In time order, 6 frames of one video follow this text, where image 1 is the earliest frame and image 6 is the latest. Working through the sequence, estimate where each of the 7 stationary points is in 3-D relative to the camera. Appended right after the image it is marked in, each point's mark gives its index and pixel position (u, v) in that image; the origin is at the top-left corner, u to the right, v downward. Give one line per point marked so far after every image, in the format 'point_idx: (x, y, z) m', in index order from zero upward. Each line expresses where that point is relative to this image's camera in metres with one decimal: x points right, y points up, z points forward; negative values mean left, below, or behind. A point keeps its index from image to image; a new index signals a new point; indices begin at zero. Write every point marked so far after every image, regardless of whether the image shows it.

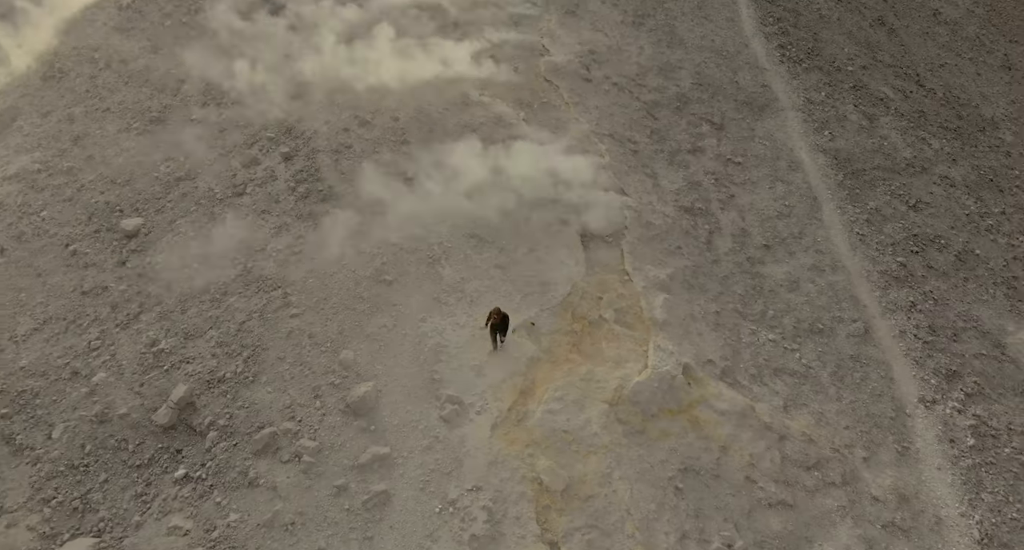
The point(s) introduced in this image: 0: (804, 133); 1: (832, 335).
0: (+5.9, +2.6, +14.3) m
1: (+4.9, -1.0, +11.0) m
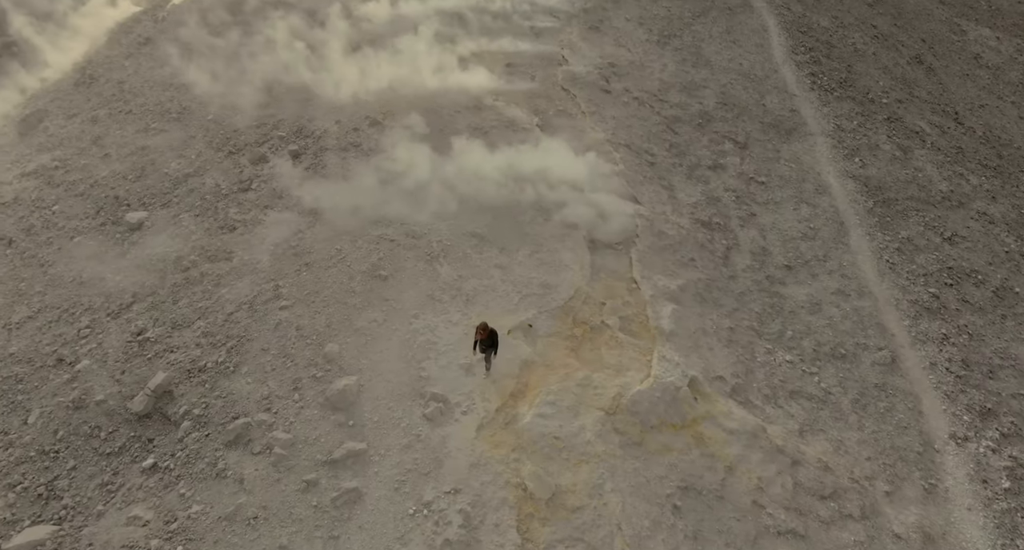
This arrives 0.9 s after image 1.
0: (+6.2, +2.1, +13.7) m
1: (+5.0, -1.3, +10.4) m
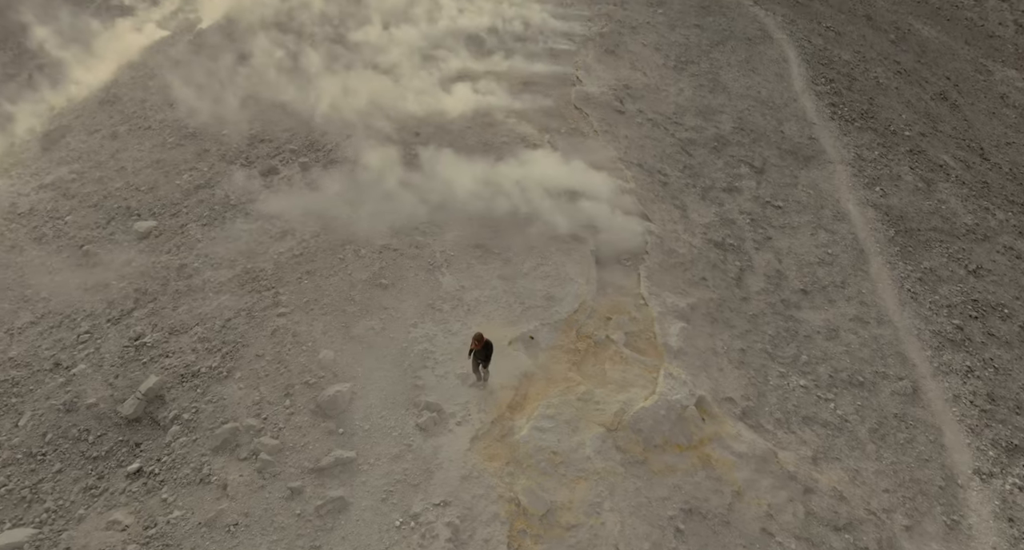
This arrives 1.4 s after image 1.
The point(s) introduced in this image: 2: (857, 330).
0: (+6.4, +1.6, +13.5) m
1: (+5.0, -1.6, +10.0) m
2: (+5.2, -0.8, +10.8) m
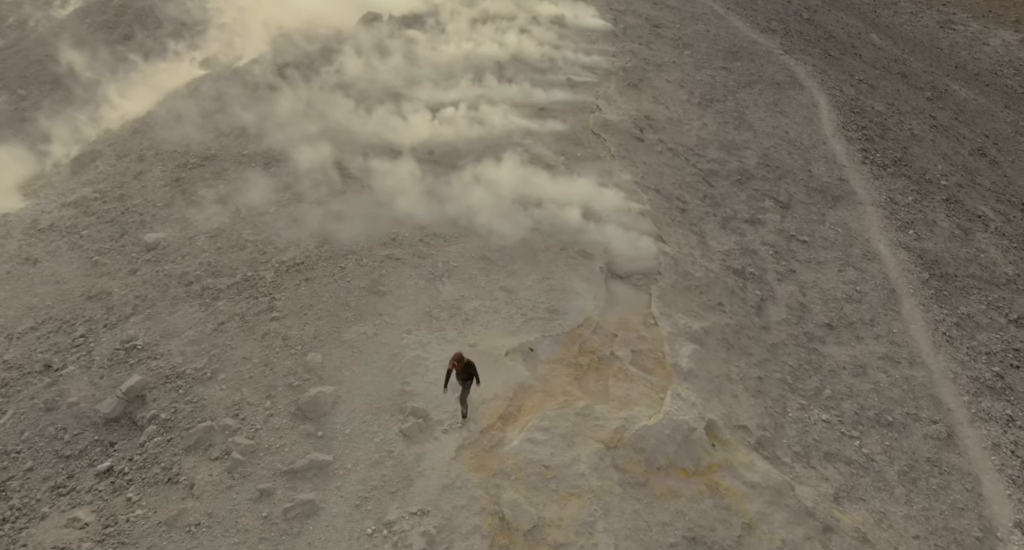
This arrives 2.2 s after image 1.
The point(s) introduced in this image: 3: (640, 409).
0: (+6.7, +0.9, +12.9) m
1: (+5.1, -2.0, +9.3) m
2: (+5.3, -1.3, +10.1) m
3: (+1.2, -1.3, +6.9) m
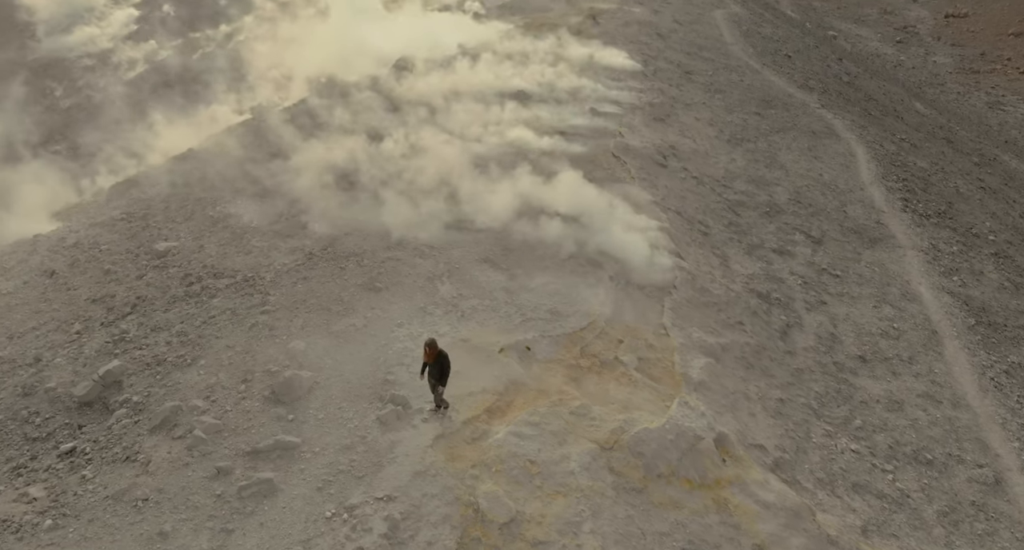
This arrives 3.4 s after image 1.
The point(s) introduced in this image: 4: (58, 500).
0: (+7.0, +0.2, +12.2) m
1: (+5.1, -2.3, +8.4) m
2: (+5.4, -1.6, +9.3) m
3: (+1.2, -1.2, +6.4) m
4: (-3.3, -1.7, +5.2) m
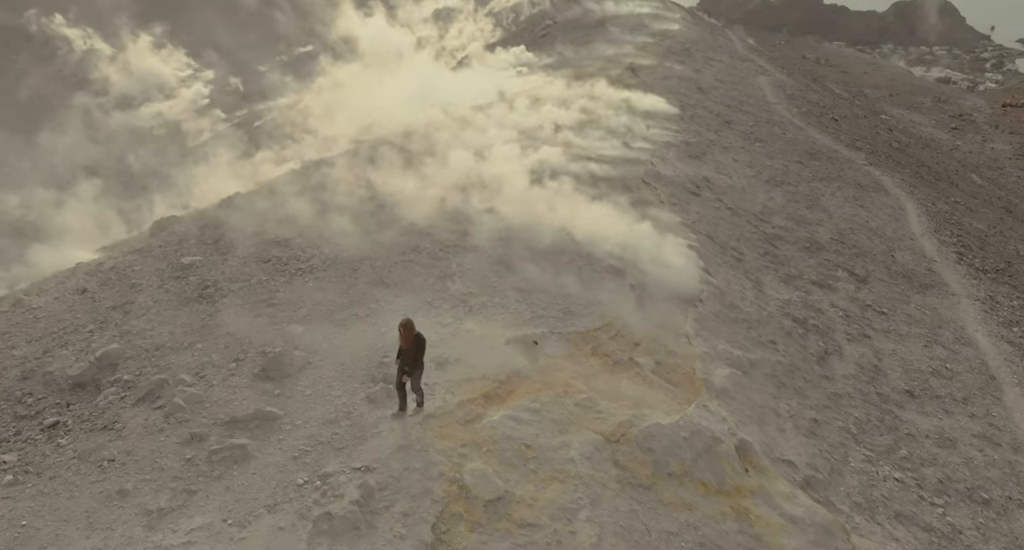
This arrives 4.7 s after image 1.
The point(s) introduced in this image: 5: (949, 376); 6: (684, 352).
0: (+7.4, -0.4, +11.5) m
1: (+5.2, -2.4, +7.6) m
2: (+5.6, -1.9, +8.5) m
3: (+1.2, -1.1, +5.9) m
4: (-3.3, -1.3, +5.0) m
5: (+5.9, -1.2, +9.8) m
6: (+1.7, -0.8, +7.1) m
